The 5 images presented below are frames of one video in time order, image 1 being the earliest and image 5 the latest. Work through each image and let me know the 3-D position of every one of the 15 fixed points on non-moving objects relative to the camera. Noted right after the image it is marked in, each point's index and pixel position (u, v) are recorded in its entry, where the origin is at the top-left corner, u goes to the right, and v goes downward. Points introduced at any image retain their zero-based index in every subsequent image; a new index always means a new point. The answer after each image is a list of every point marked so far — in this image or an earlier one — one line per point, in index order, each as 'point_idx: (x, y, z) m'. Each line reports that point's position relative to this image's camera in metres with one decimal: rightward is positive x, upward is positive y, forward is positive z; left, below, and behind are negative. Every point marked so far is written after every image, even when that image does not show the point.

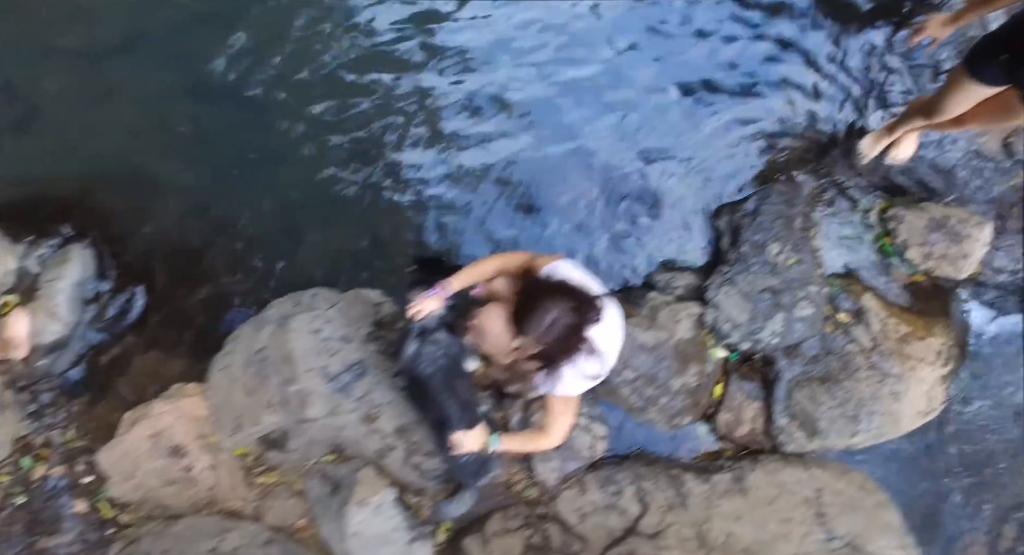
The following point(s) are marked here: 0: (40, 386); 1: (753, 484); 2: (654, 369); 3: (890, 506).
0: (-2.7, -0.6, +3.9) m
1: (+1.3, -1.1, +3.8) m
2: (+0.8, -0.5, +3.8) m
3: (+2.0, -1.2, +3.7) m
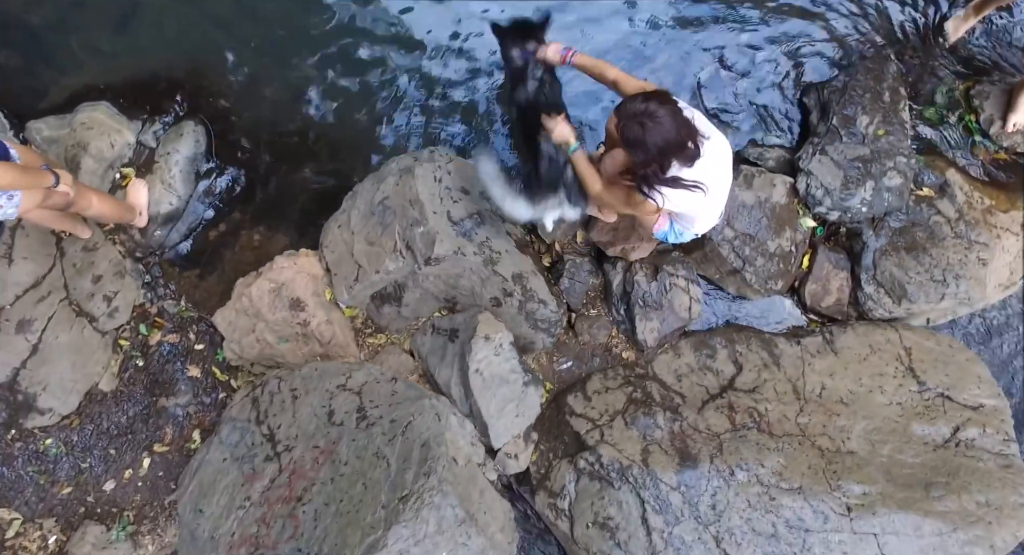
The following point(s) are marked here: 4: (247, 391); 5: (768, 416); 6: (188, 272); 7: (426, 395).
0: (-2.1, +0.1, +4.1) m
1: (+1.9, -0.4, +3.9) m
2: (+1.4, +0.3, +3.9) m
3: (+2.6, -0.5, +3.9) m
4: (-1.4, -0.6, +3.6) m
5: (+1.4, -0.7, +3.7) m
6: (-1.9, 0.0, +4.1) m
7: (-0.4, -0.6, +3.3) m
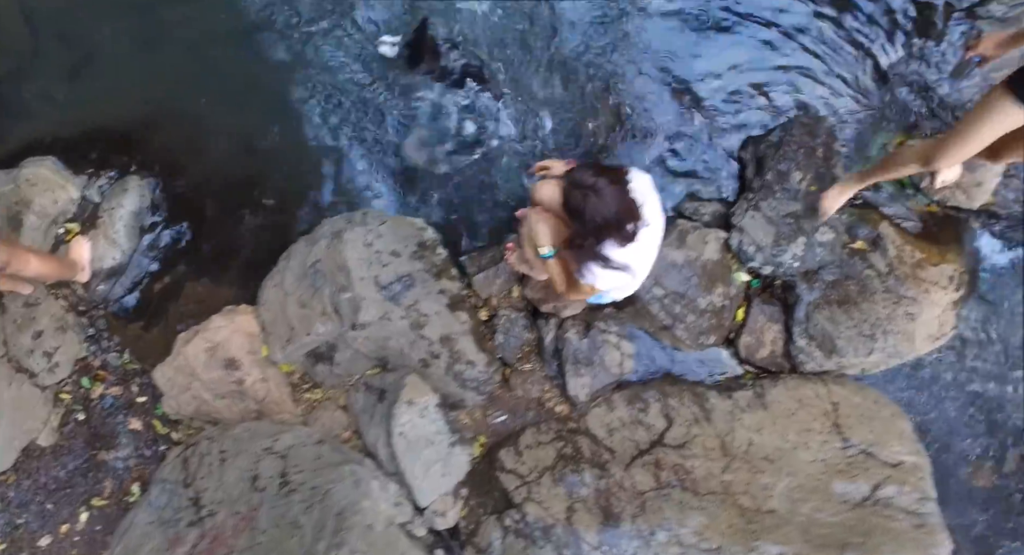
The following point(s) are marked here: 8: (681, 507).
0: (-2.5, -0.2, +4.2) m
1: (+1.5, -0.7, +4.0) m
2: (+1.0, -0.1, +4.0) m
3: (+2.2, -0.8, +3.9) m
4: (-1.7, -0.9, +3.6) m
5: (+1.0, -1.1, +3.7) m
6: (-2.3, -0.3, +4.2) m
7: (-0.8, -0.9, +3.4) m
8: (+0.9, -1.2, +3.6) m
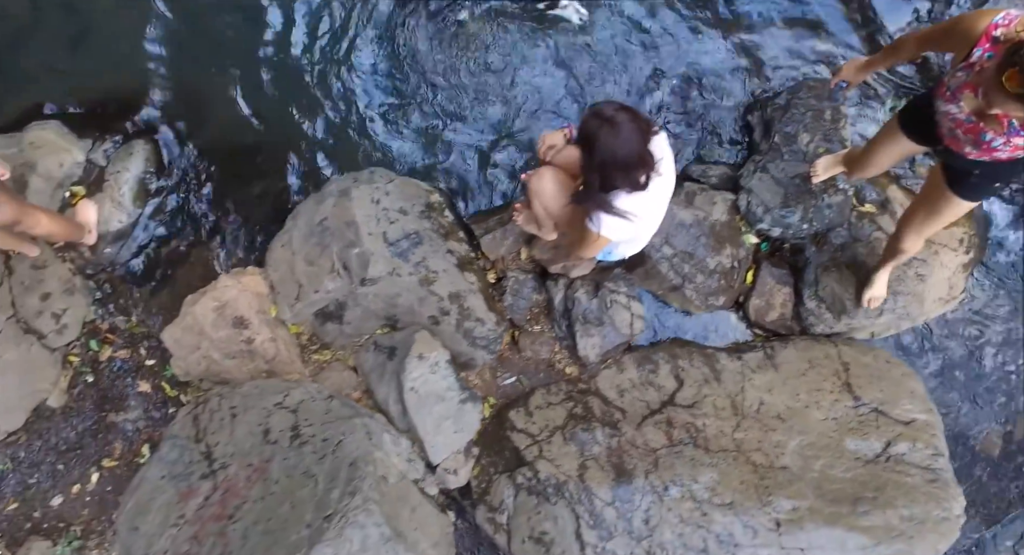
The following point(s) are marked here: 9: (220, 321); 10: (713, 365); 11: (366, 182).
0: (-2.4, 0.0, +4.1) m
1: (+1.6, -0.5, +4.0) m
2: (+1.0, +0.2, +4.0) m
3: (+2.3, -0.6, +3.9) m
4: (-1.7, -0.7, +3.6) m
5: (+1.0, -0.8, +3.7) m
6: (-2.2, -0.1, +4.2) m
7: (-0.7, -0.7, +3.4) m
8: (+0.9, -1.0, +3.6) m
9: (-1.6, -0.2, +3.8) m
10: (+1.2, -0.5, +4.0) m
11: (-0.8, +0.5, +3.7) m
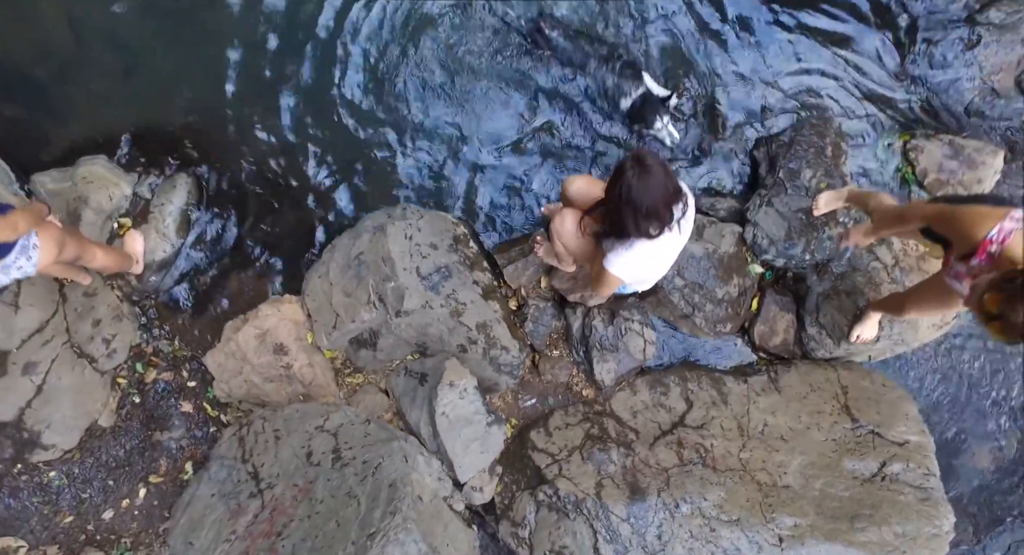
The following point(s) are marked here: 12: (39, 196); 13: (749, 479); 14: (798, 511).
0: (-2.3, -0.1, +4.4) m
1: (+1.7, -0.6, +4.3) m
2: (+1.2, 0.0, +4.2) m
3: (+2.4, -0.7, +4.2) m
4: (-1.5, -0.8, +3.9) m
5: (+1.2, -1.0, +4.0) m
6: (-2.1, -0.2, +4.5) m
7: (-0.6, -0.8, +3.6) m
8: (+1.1, -1.1, +3.9) m
9: (-1.5, -0.4, +4.0) m
10: (+1.3, -0.7, +4.3) m
11: (-0.7, +0.3, +3.9) m
12: (-2.9, +0.5, +4.3) m
13: (+1.3, -1.1, +3.9) m
14: (+1.5, -1.3, +3.8) m
